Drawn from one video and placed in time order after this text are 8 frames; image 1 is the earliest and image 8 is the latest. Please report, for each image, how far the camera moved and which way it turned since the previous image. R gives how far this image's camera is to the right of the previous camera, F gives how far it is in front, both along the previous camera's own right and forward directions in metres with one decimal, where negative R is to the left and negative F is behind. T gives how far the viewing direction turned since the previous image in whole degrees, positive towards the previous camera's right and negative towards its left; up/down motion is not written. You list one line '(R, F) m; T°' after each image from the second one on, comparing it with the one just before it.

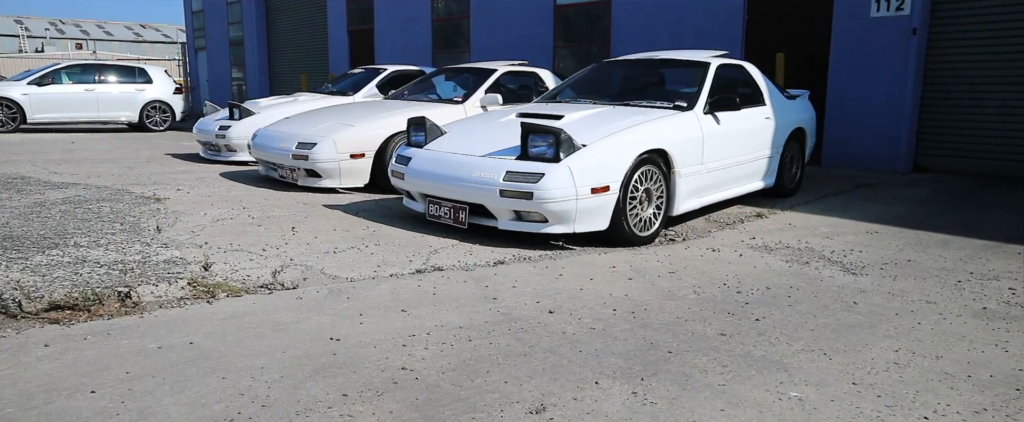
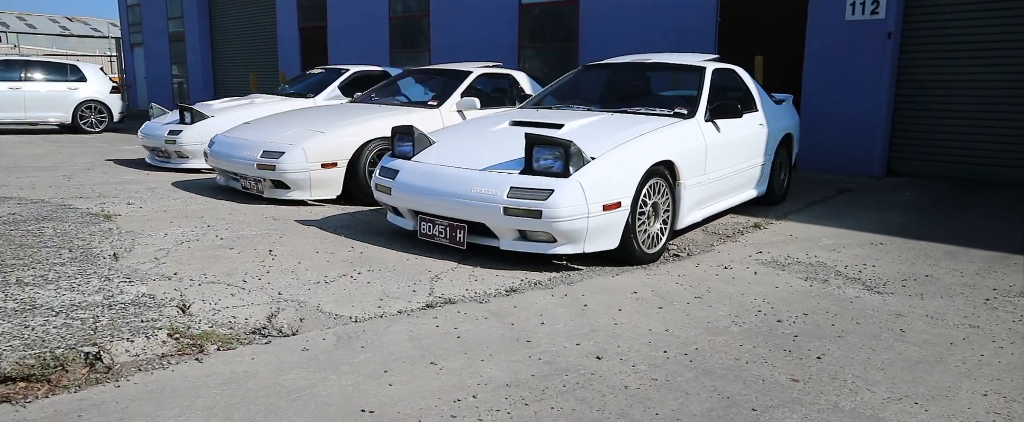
(-0.3, +0.4) m; +4°
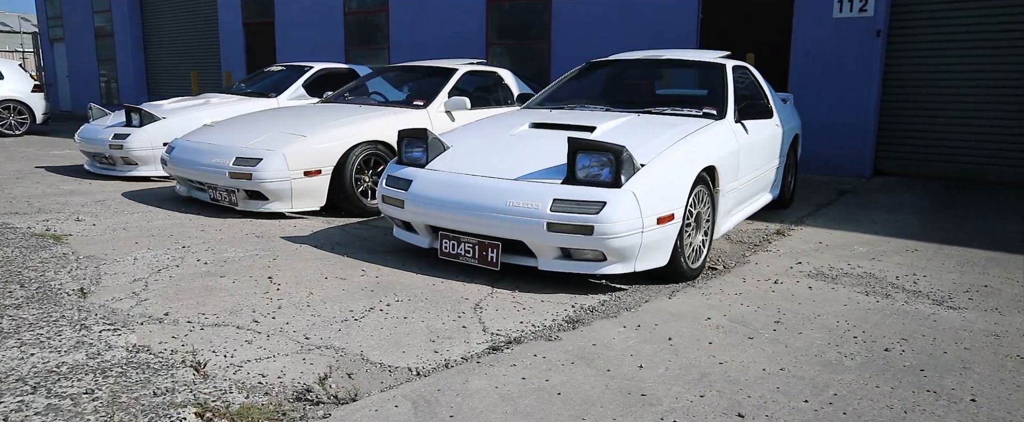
(-0.5, +0.6) m; +5°
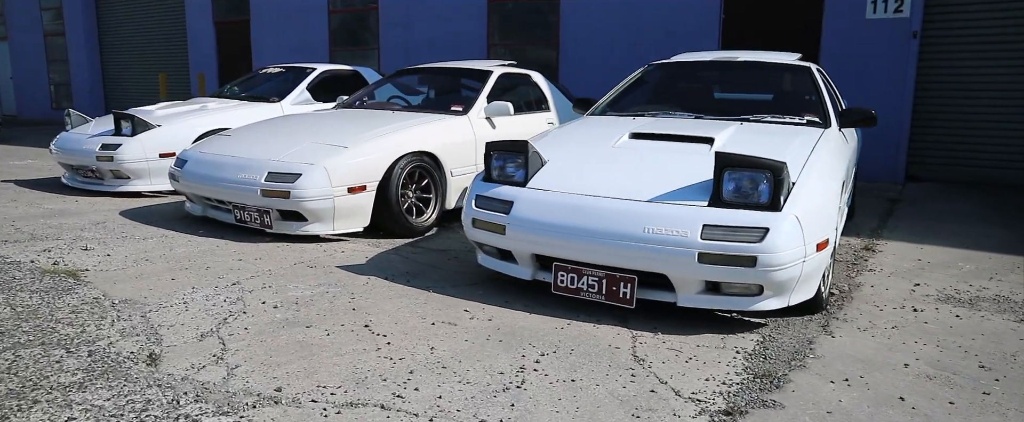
(-0.8, +0.6) m; +4°
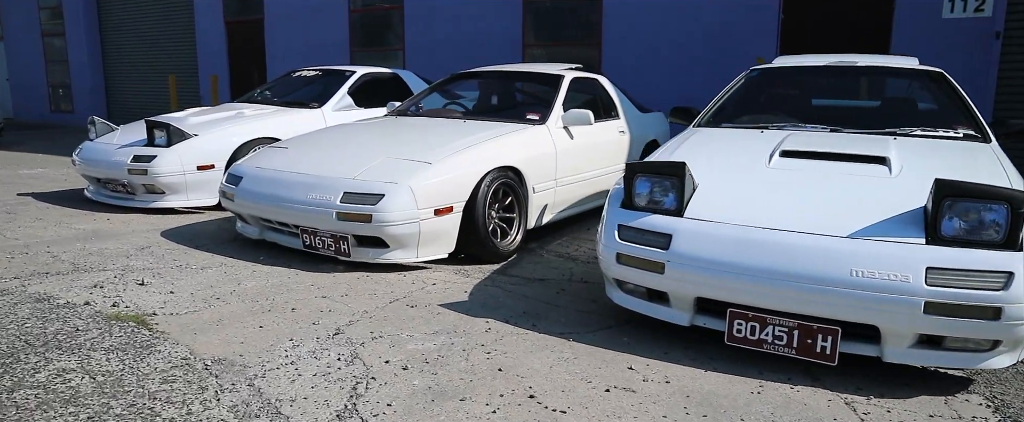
(-0.7, +0.6) m; +1°
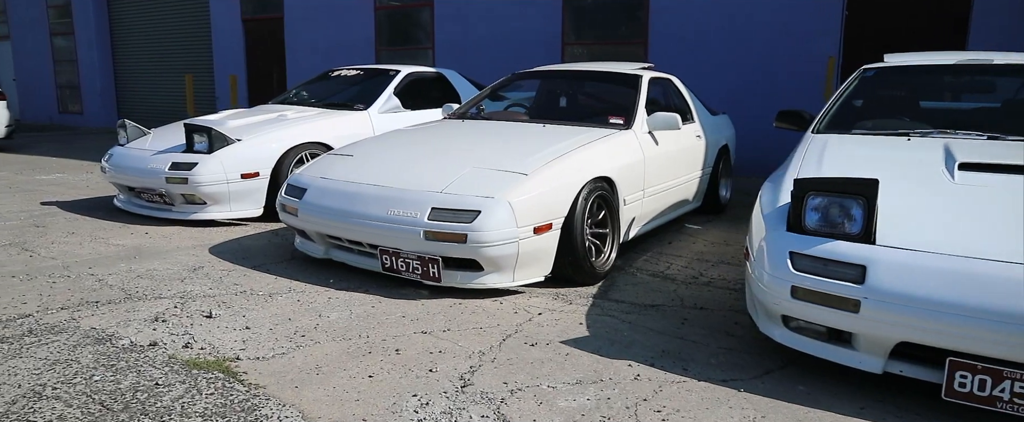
(-0.6, +0.5) m; 0°
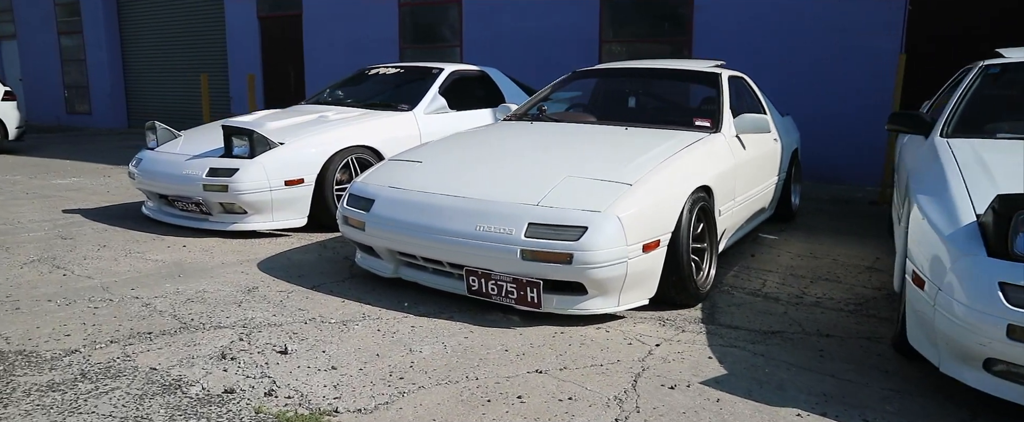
(-0.5, +0.4) m; 0°
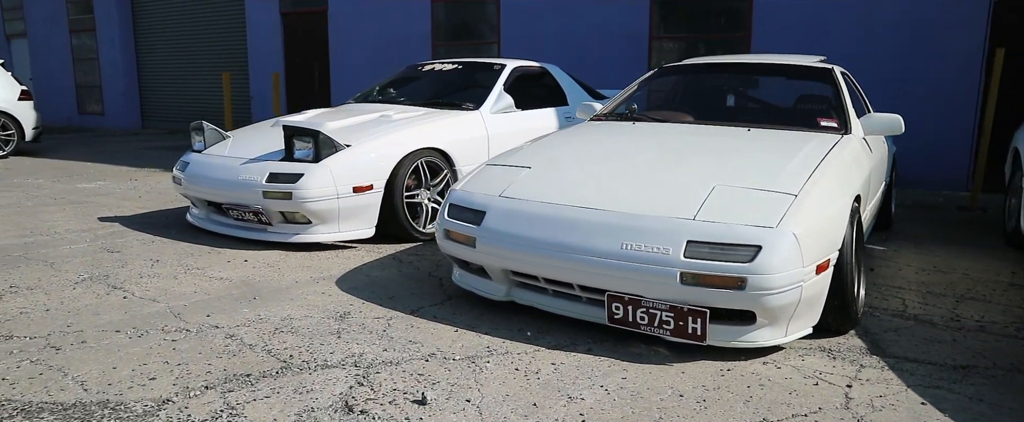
(-0.6, +0.5) m; 0°
